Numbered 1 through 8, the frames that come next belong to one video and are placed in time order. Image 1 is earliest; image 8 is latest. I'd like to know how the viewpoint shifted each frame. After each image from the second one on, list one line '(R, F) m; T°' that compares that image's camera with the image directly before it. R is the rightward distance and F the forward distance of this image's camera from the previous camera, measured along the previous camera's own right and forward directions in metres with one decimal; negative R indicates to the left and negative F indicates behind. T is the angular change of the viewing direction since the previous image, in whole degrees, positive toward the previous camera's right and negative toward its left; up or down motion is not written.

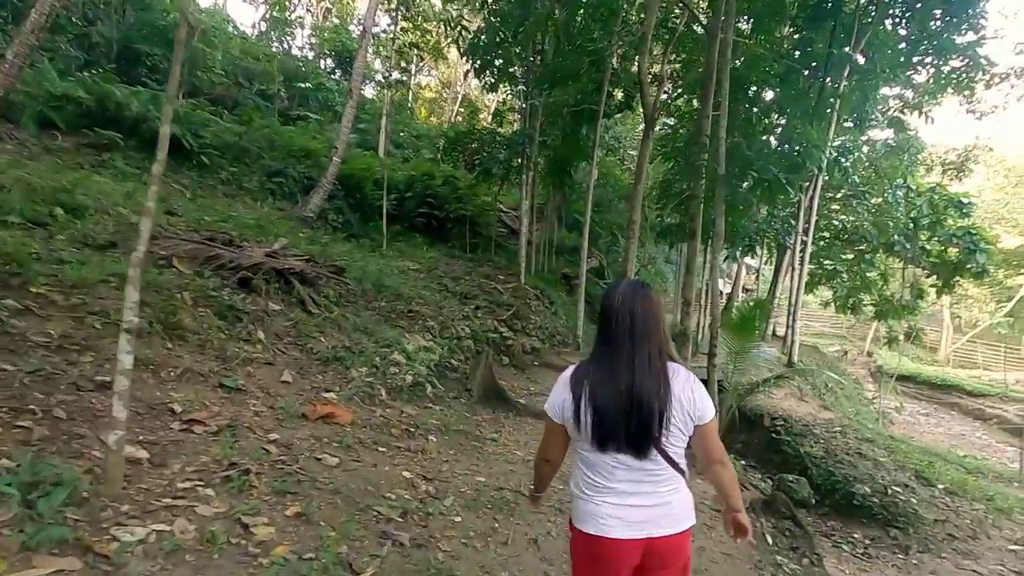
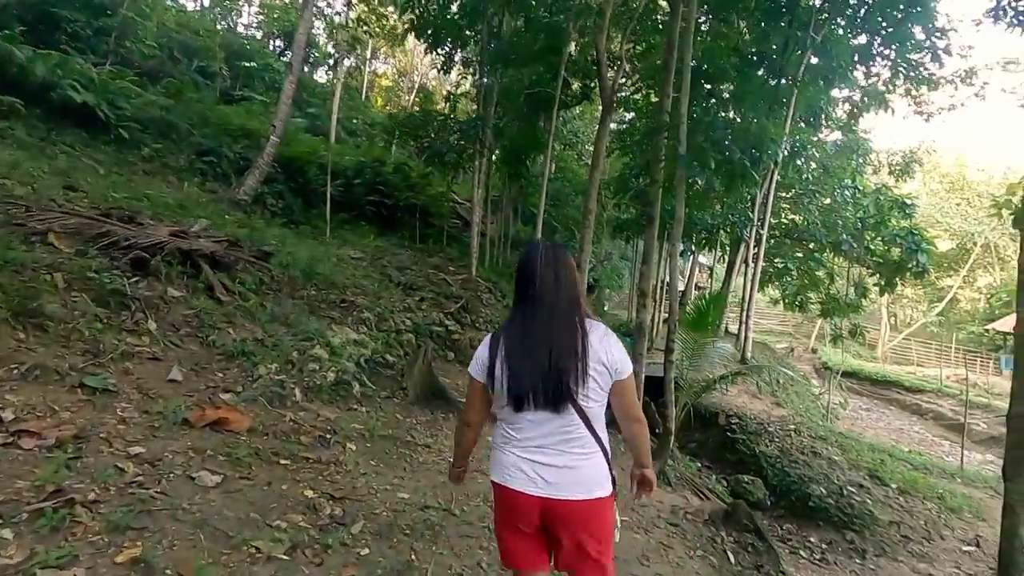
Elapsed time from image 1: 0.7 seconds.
(+0.1, +0.5) m; +4°
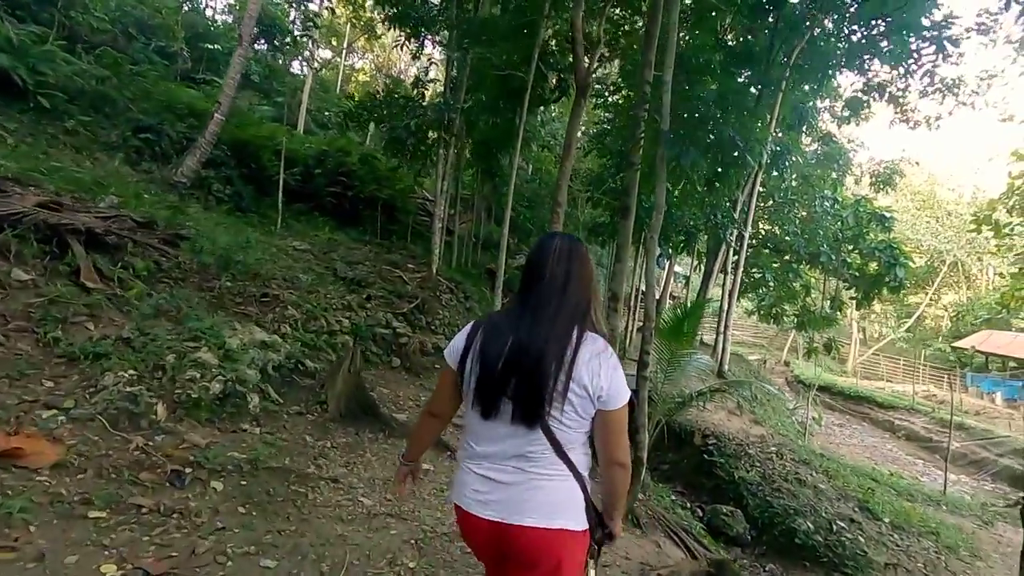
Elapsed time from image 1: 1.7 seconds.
(+0.2, +0.8) m; +2°
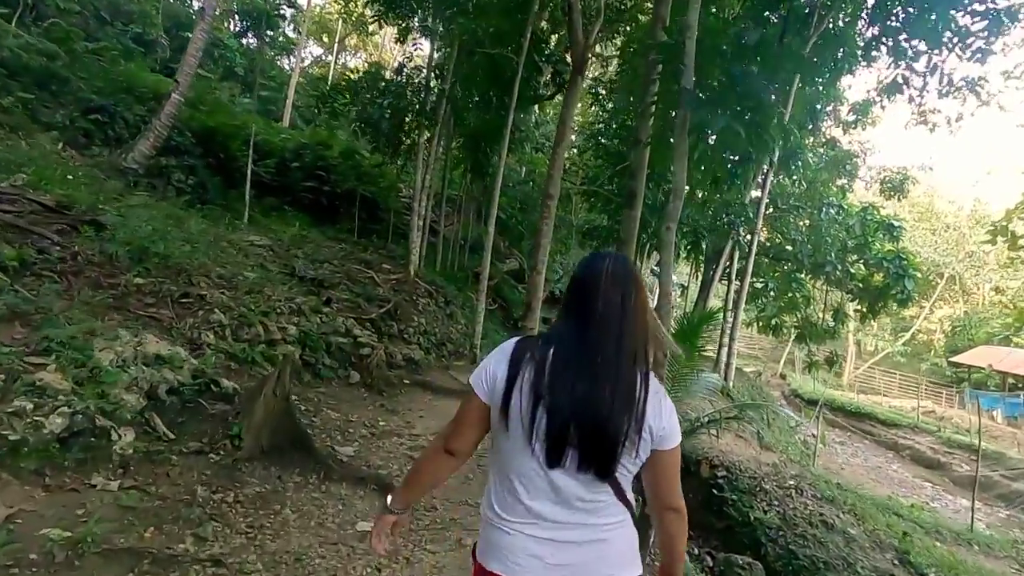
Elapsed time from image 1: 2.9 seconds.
(+0.1, +0.9) m; +1°
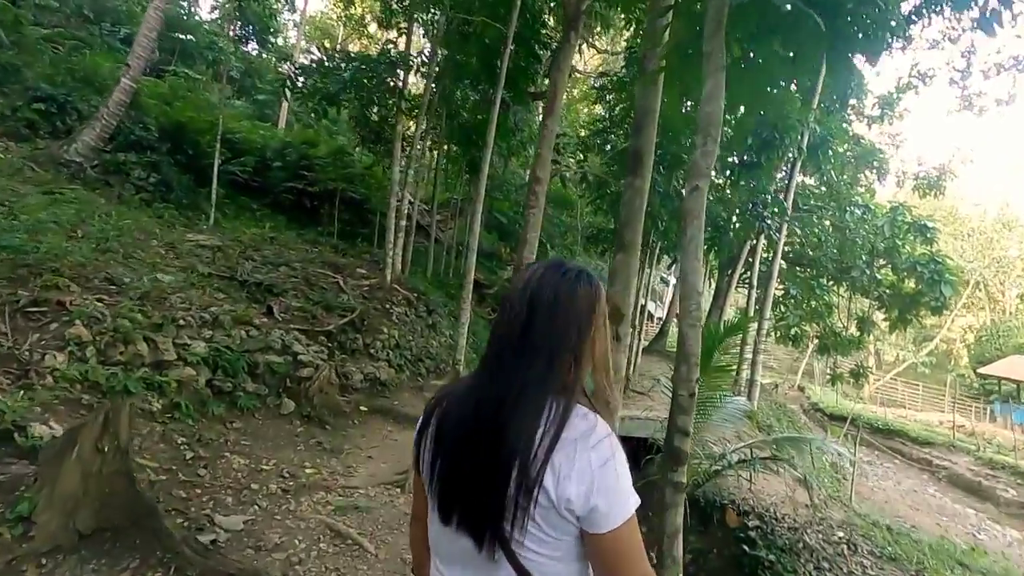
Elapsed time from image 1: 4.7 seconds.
(+0.2, +1.1) m; -1°
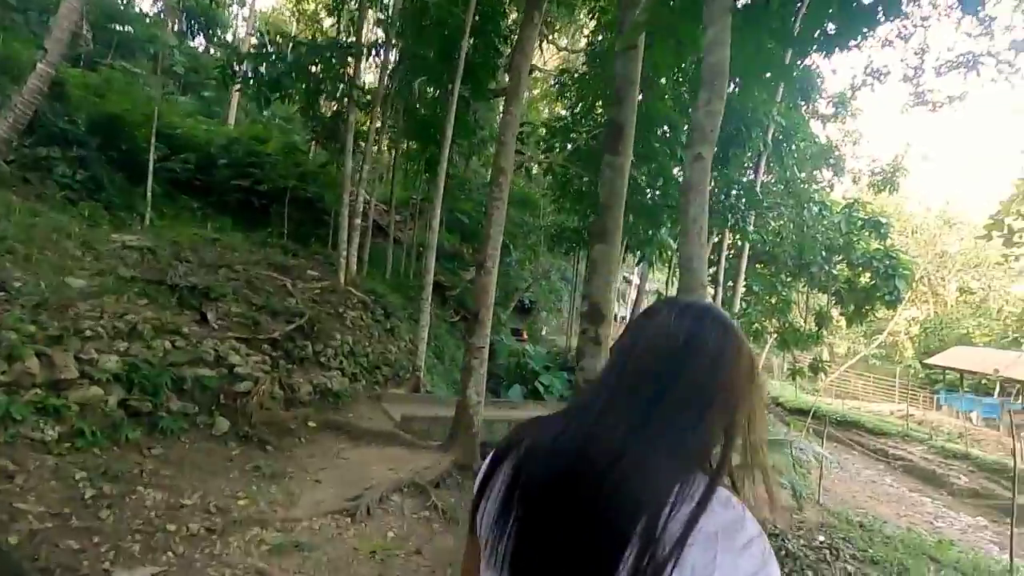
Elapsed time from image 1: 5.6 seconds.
(0.0, +0.4) m; +4°
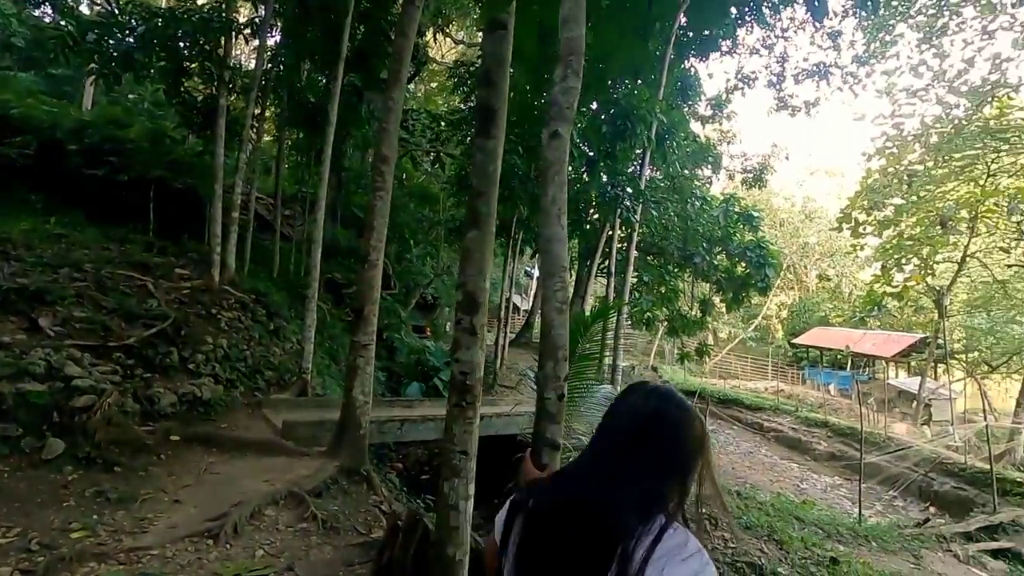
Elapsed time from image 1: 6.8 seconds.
(+0.1, +0.1) m; +10°
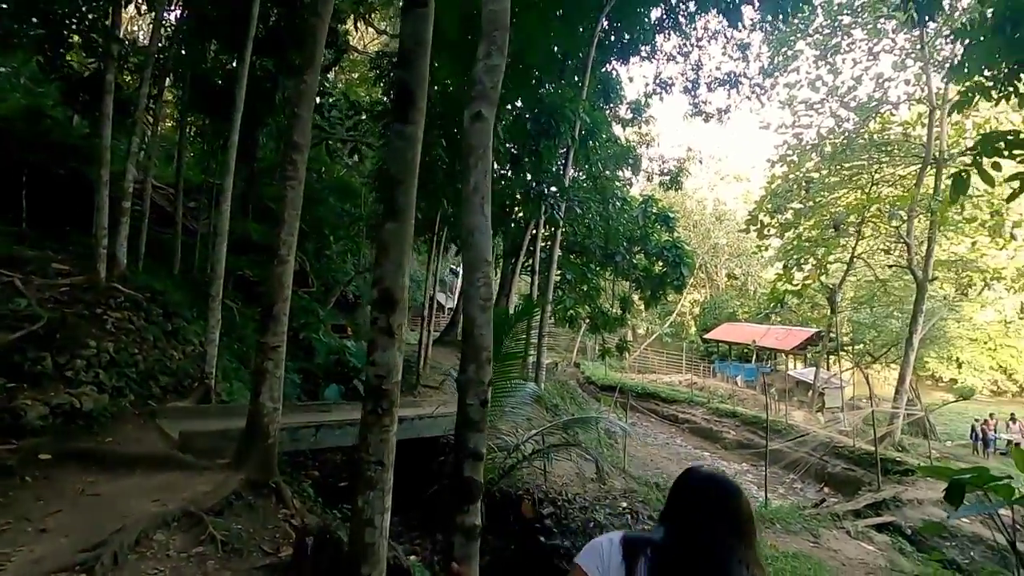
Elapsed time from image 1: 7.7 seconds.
(0.0, +0.1) m; +8°
